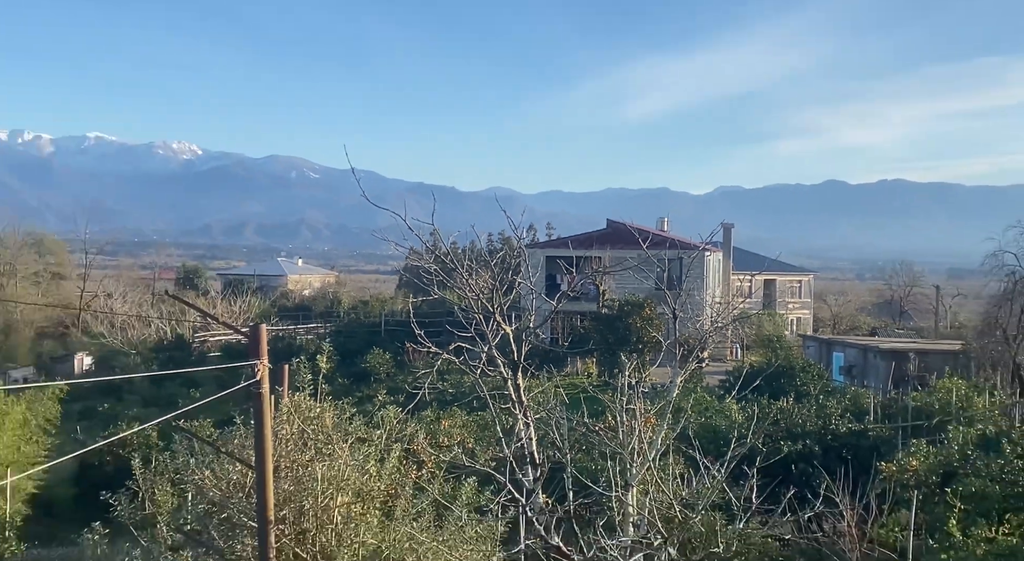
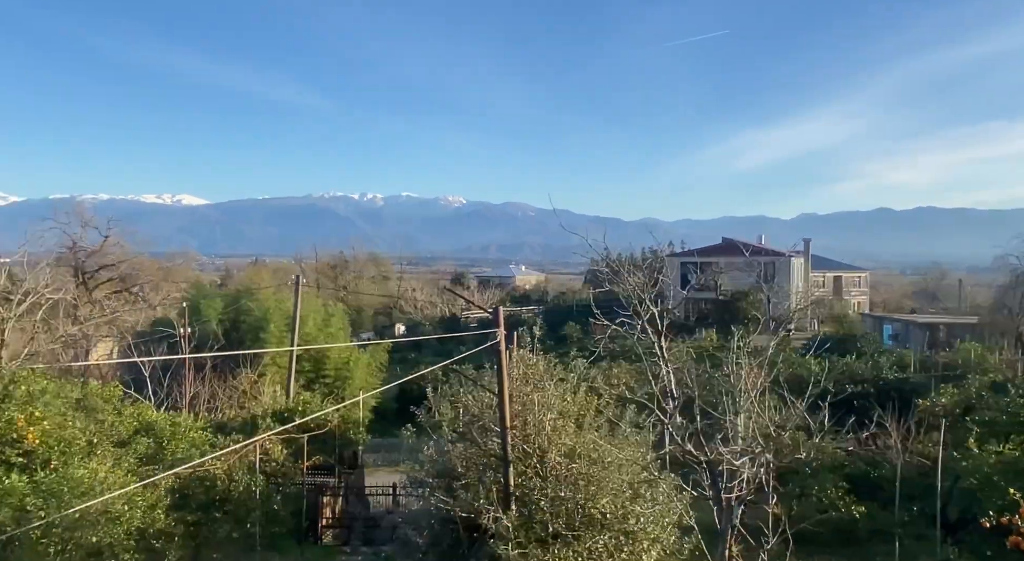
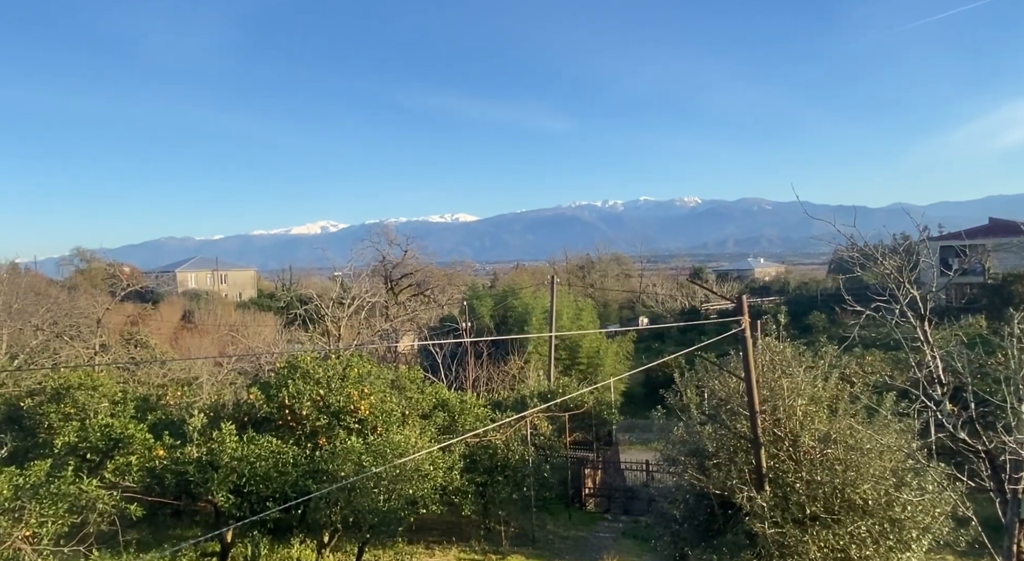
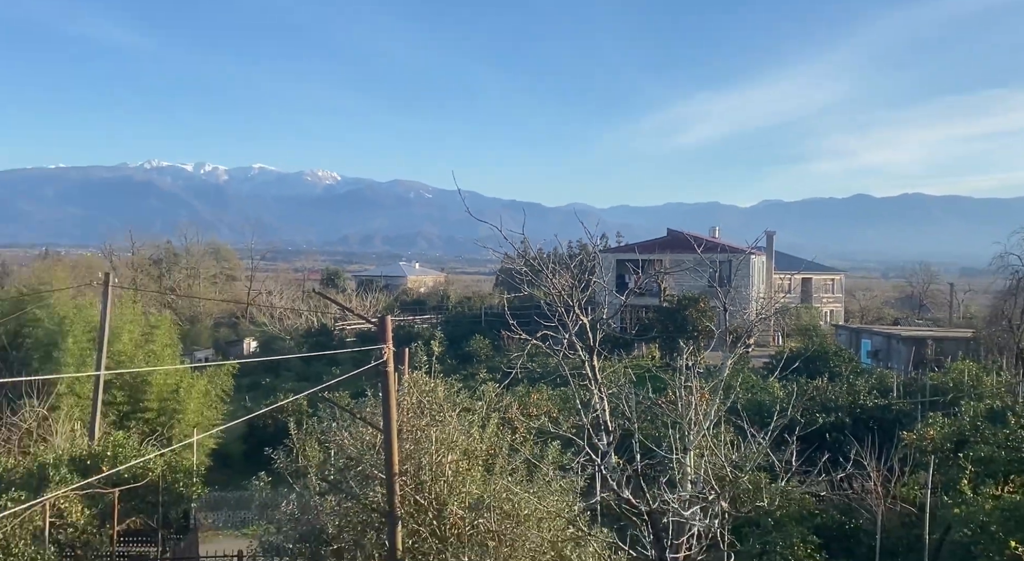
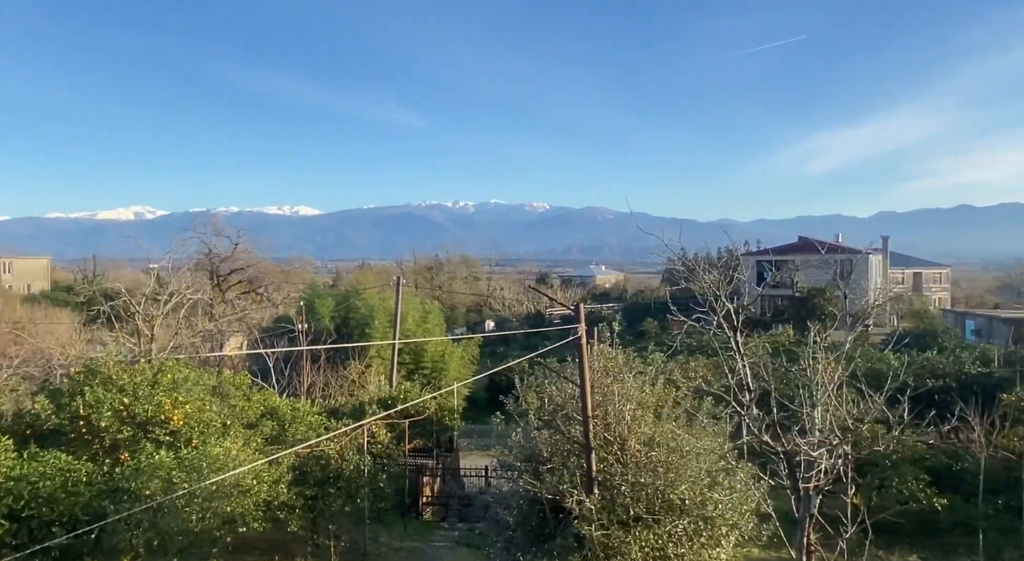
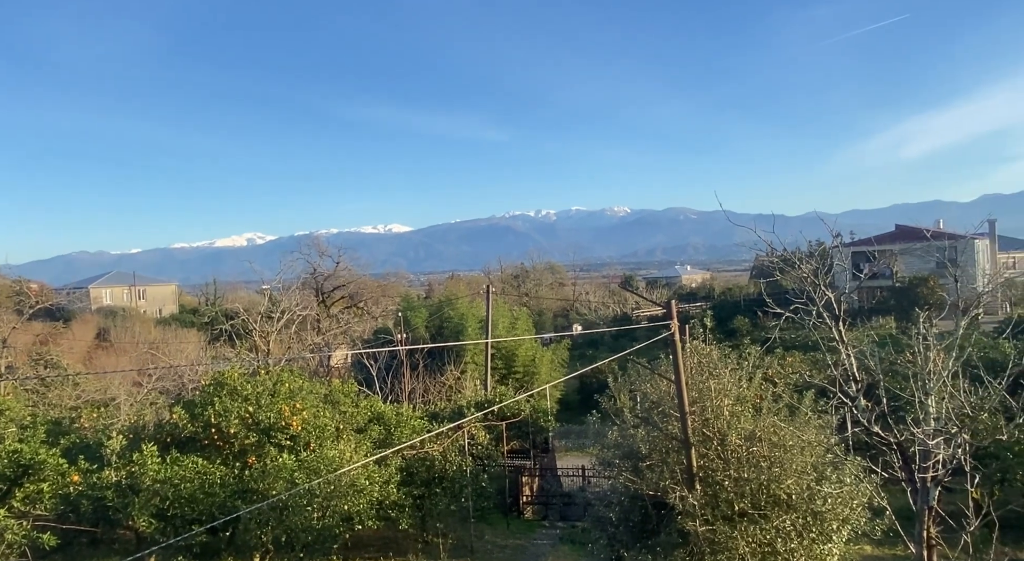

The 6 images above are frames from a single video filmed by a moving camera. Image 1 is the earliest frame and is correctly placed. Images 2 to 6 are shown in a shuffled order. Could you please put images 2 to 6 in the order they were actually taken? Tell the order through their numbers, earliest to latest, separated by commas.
4, 2, 5, 3, 6
